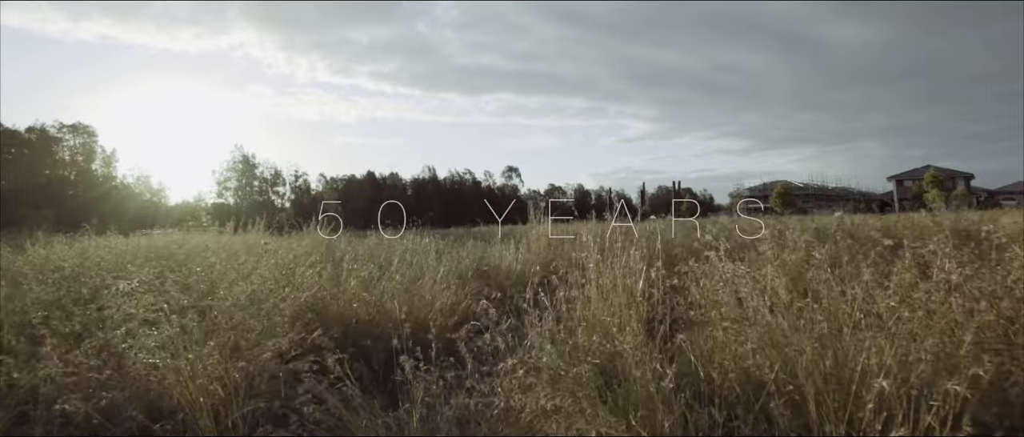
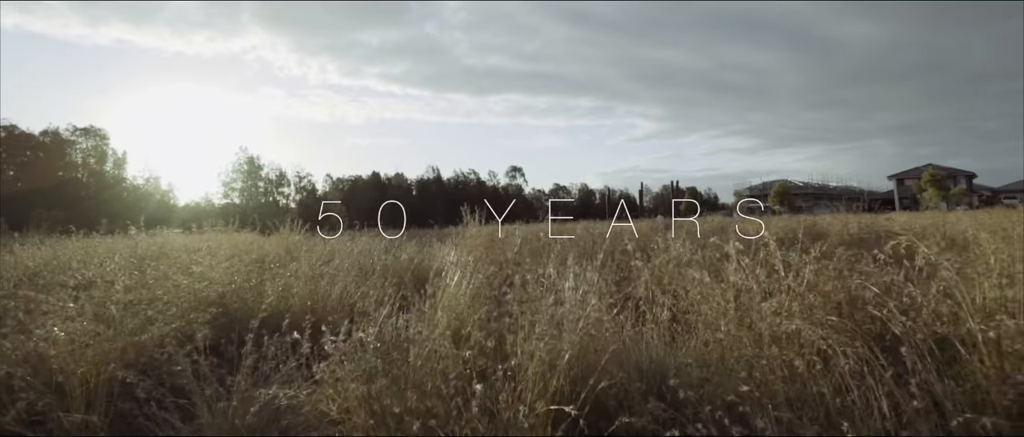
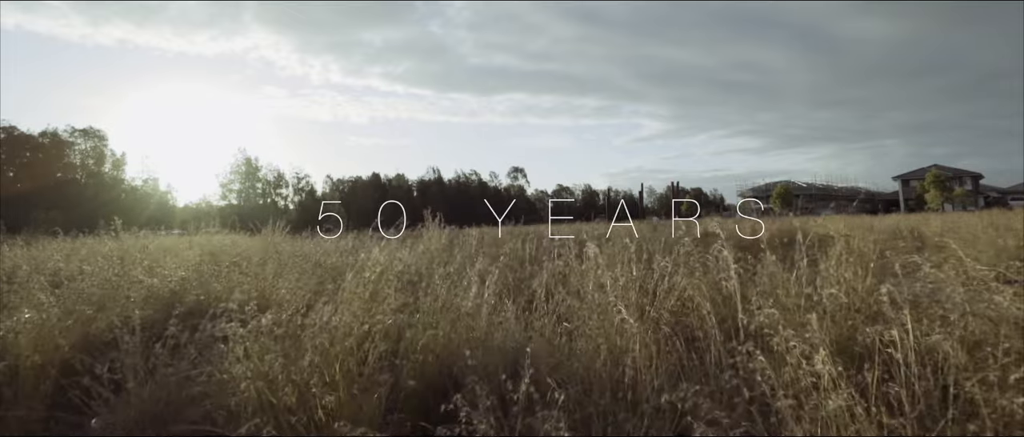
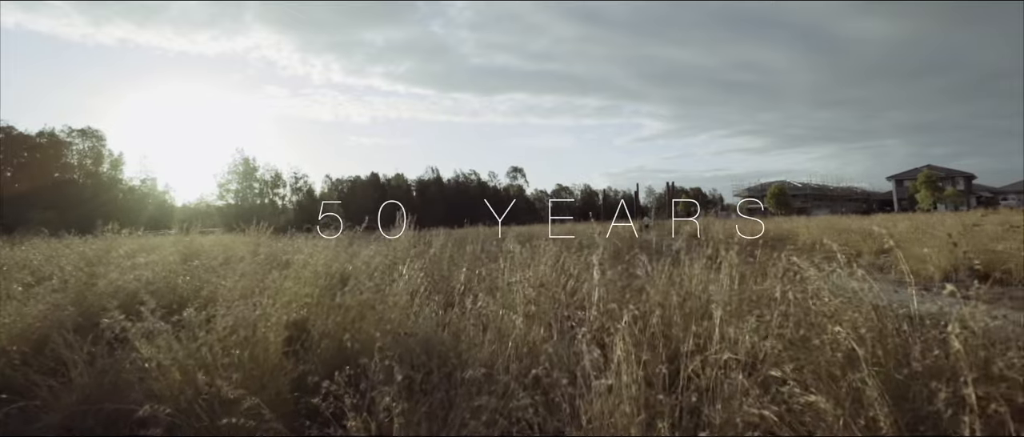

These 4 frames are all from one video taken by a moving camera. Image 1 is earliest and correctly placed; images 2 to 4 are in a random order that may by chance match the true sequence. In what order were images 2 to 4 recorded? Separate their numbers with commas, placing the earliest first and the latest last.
2, 3, 4
